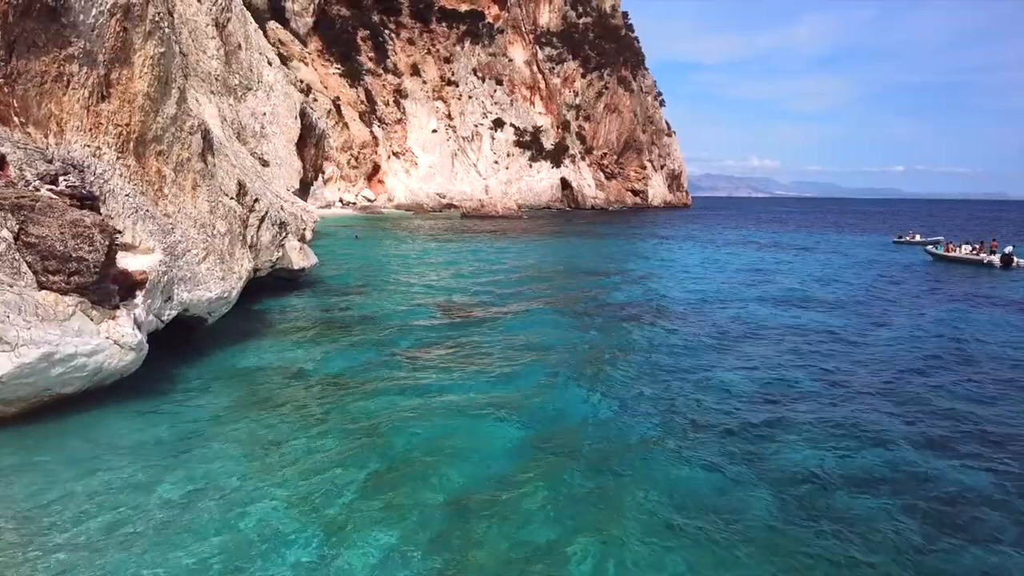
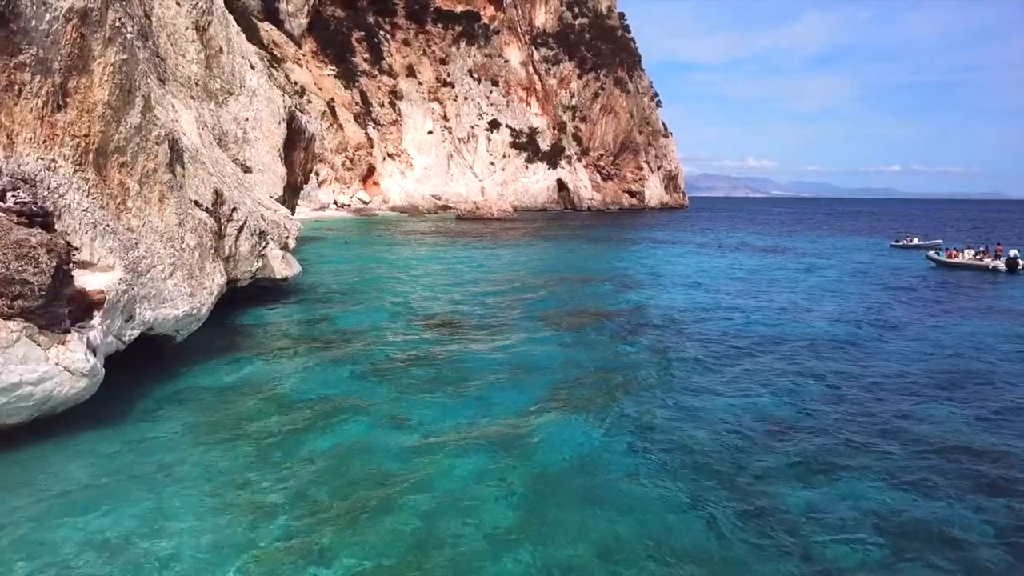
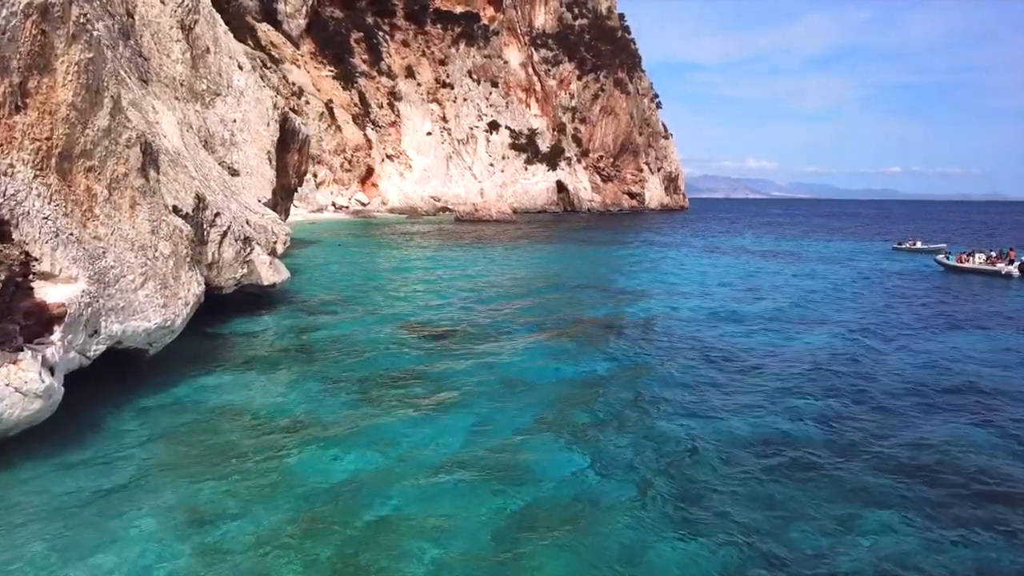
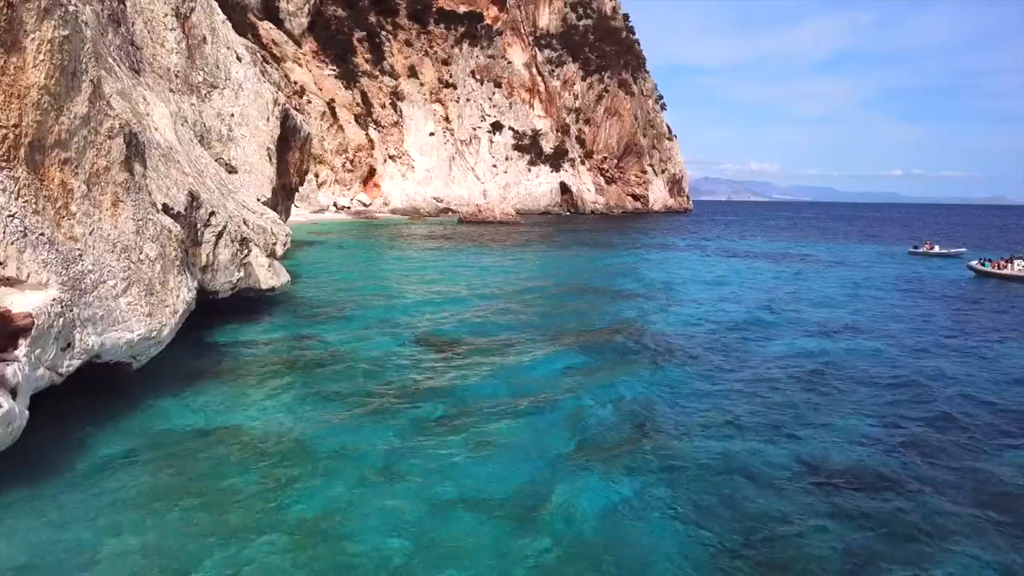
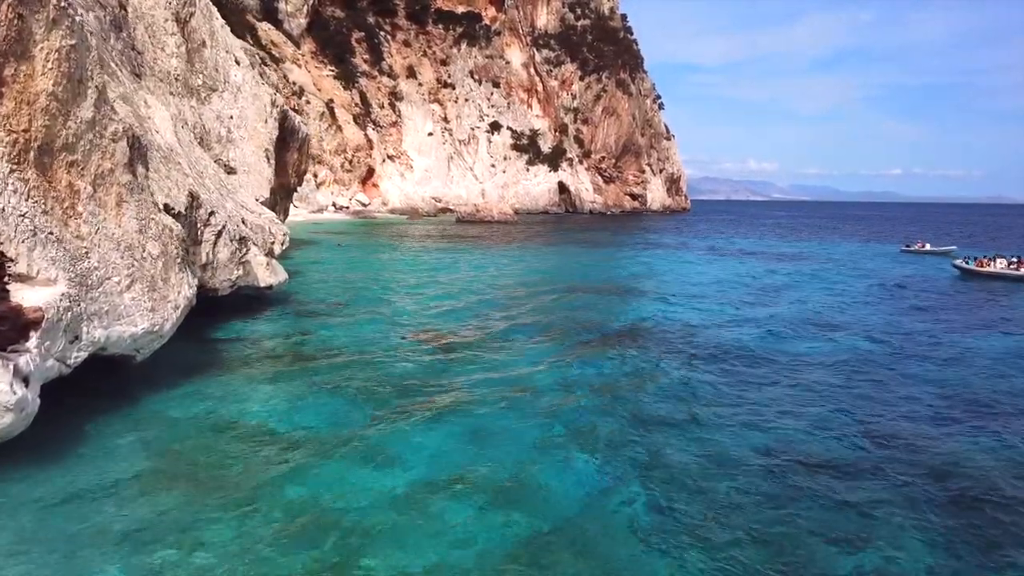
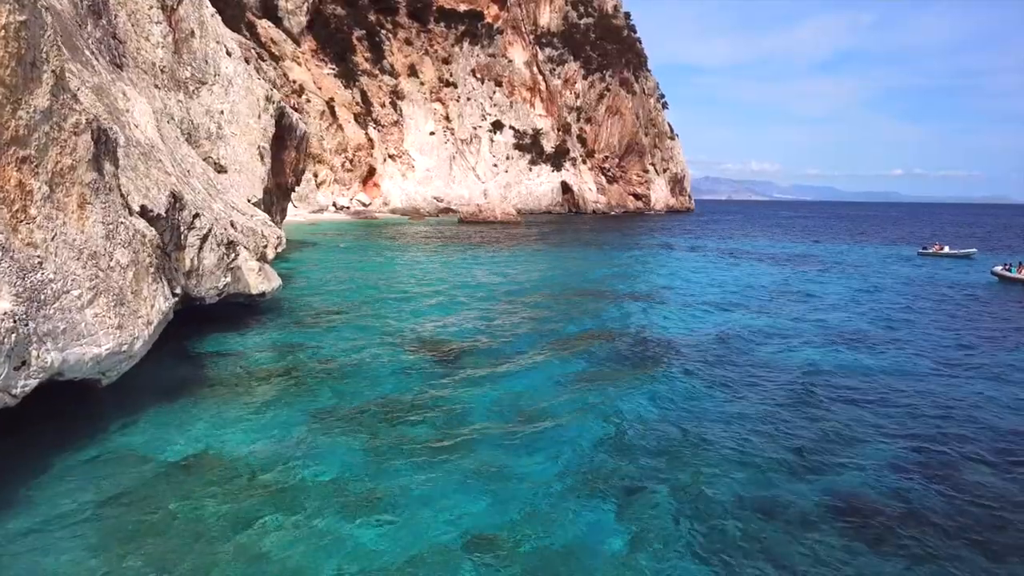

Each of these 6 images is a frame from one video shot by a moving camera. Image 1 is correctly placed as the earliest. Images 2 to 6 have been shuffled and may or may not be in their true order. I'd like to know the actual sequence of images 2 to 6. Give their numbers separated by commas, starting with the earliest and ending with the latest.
2, 3, 5, 4, 6
